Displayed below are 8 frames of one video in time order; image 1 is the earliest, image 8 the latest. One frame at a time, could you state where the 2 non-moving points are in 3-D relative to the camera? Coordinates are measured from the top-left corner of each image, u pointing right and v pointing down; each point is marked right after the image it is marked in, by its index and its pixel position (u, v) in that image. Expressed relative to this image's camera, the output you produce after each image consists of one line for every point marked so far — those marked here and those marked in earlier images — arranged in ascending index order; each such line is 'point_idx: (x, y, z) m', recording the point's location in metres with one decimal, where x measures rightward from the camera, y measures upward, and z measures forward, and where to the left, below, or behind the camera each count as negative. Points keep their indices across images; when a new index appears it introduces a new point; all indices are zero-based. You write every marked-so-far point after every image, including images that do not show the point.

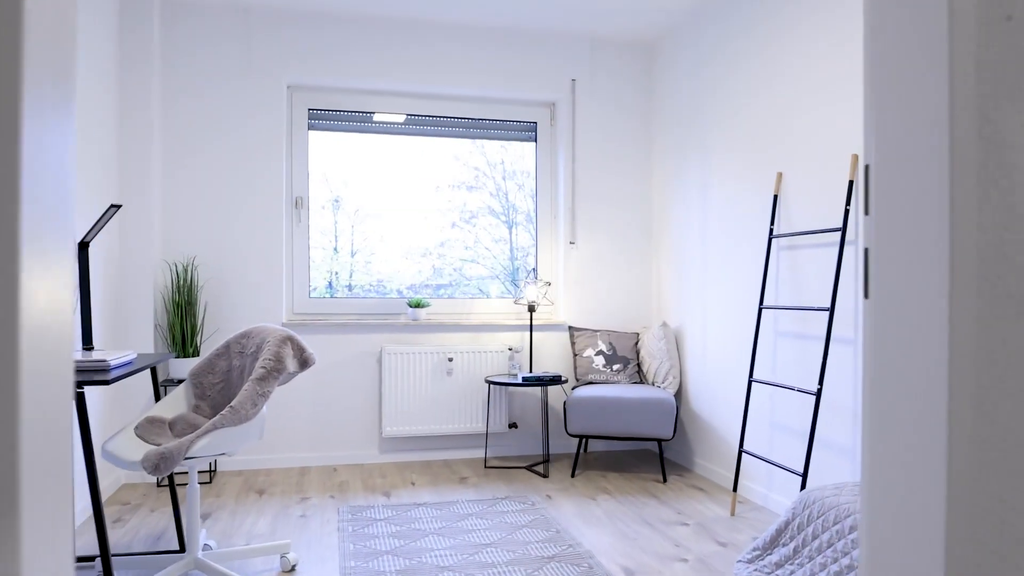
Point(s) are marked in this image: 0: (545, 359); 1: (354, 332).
0: (+0.2, -0.4, +4.2) m
1: (-0.8, -0.2, +3.9) m
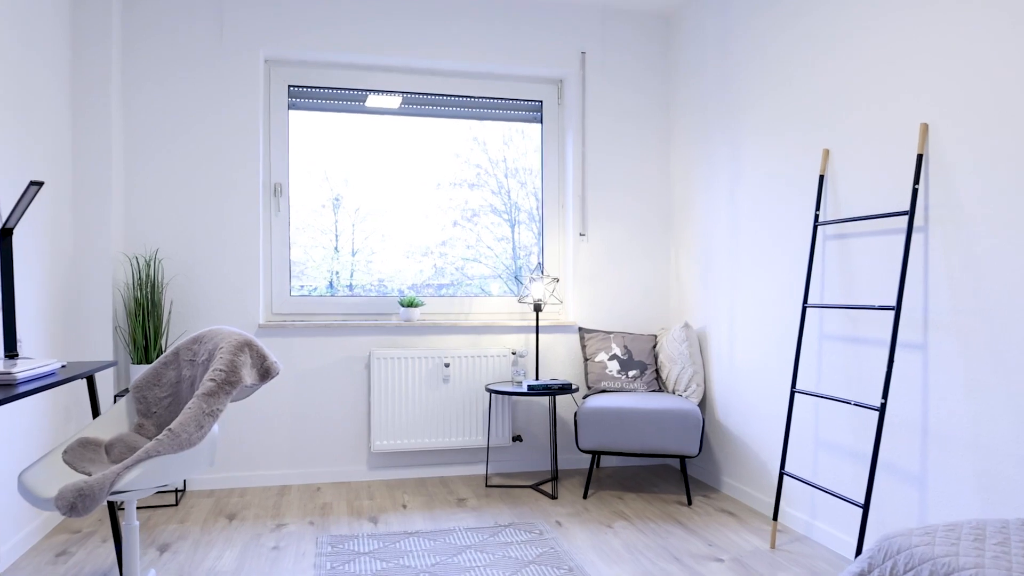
0: (+0.2, -0.4, +3.7) m
1: (-0.8, -0.2, +3.5) m
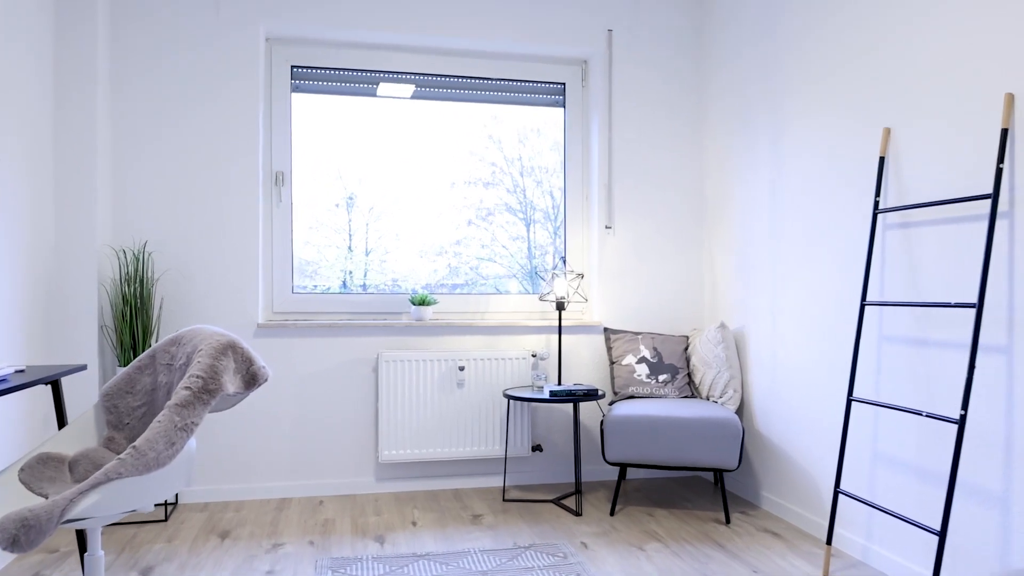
0: (+0.3, -0.3, +3.5) m
1: (-0.7, -0.2, +3.3) m
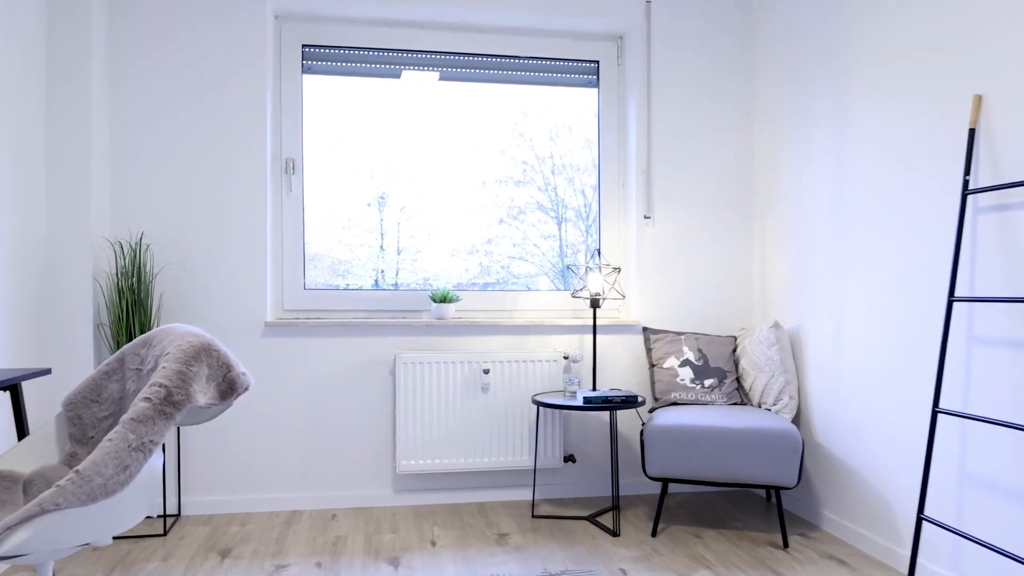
0: (+0.4, -0.3, +3.2) m
1: (-0.6, -0.2, +3.0) m
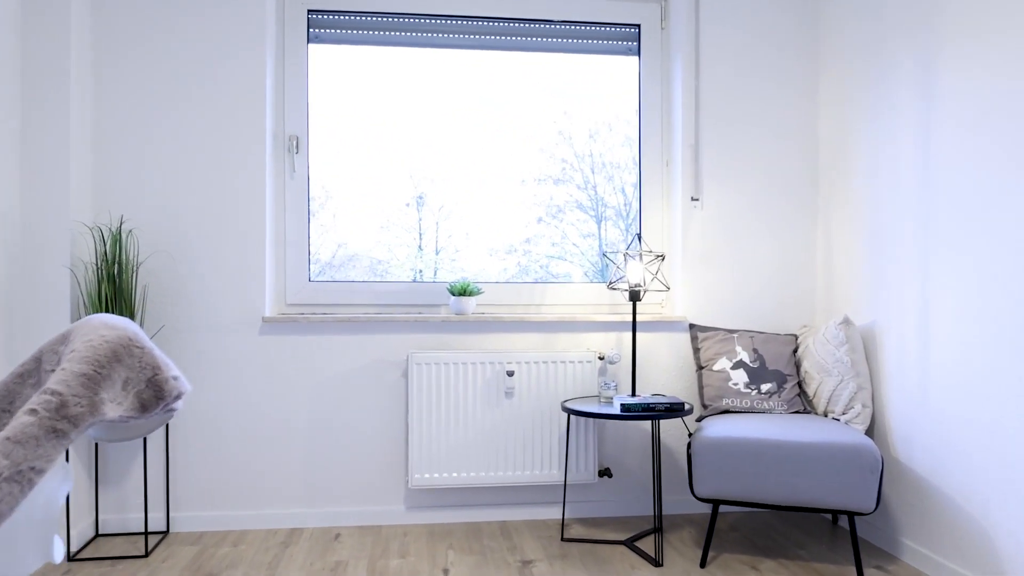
0: (+0.5, -0.3, +2.8) m
1: (-0.5, -0.1, +2.7) m
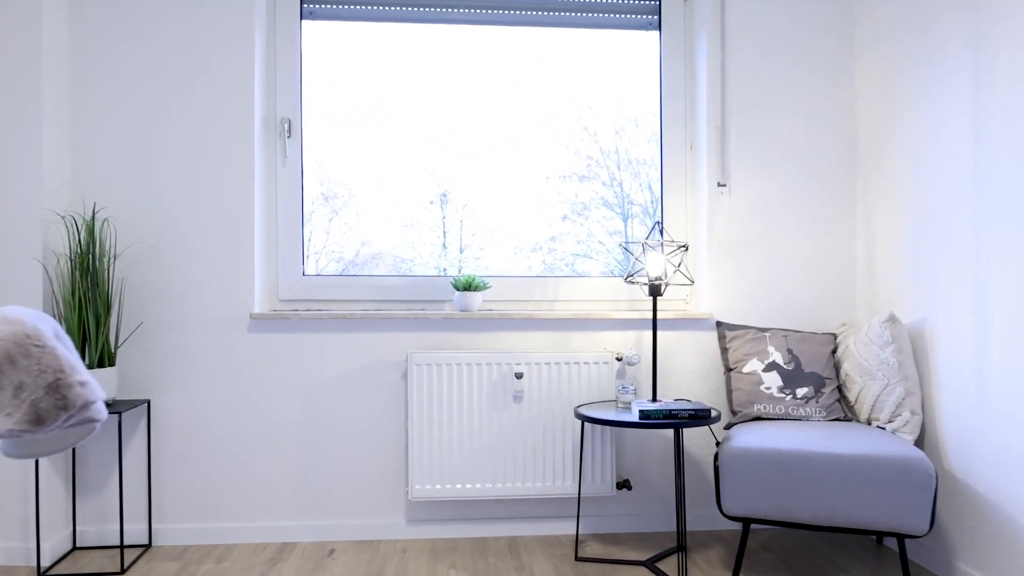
0: (+0.5, -0.3, +2.6) m
1: (-0.5, -0.1, +2.5) m
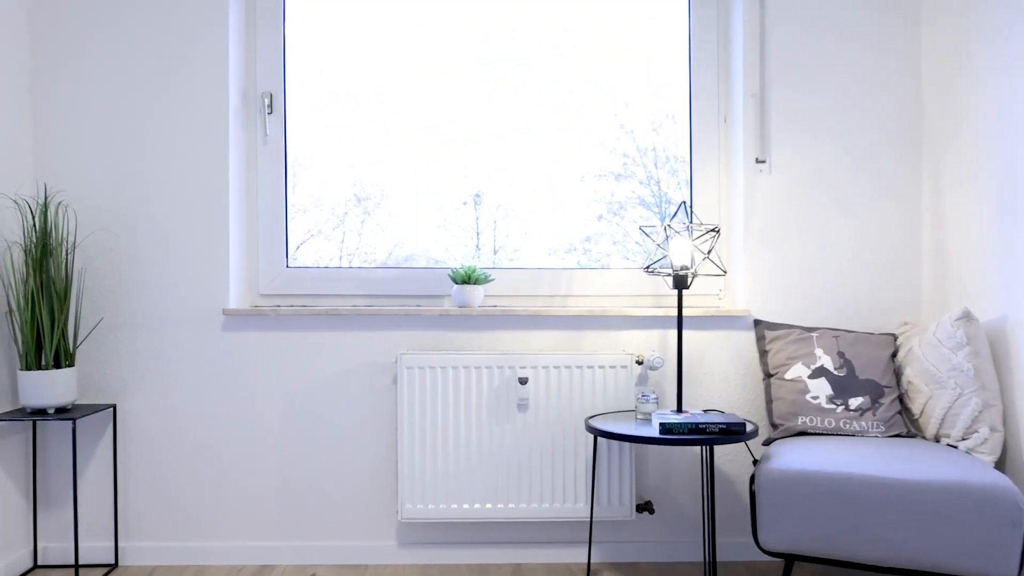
0: (+0.6, -0.3, +2.2) m
1: (-0.4, -0.1, +2.2) m
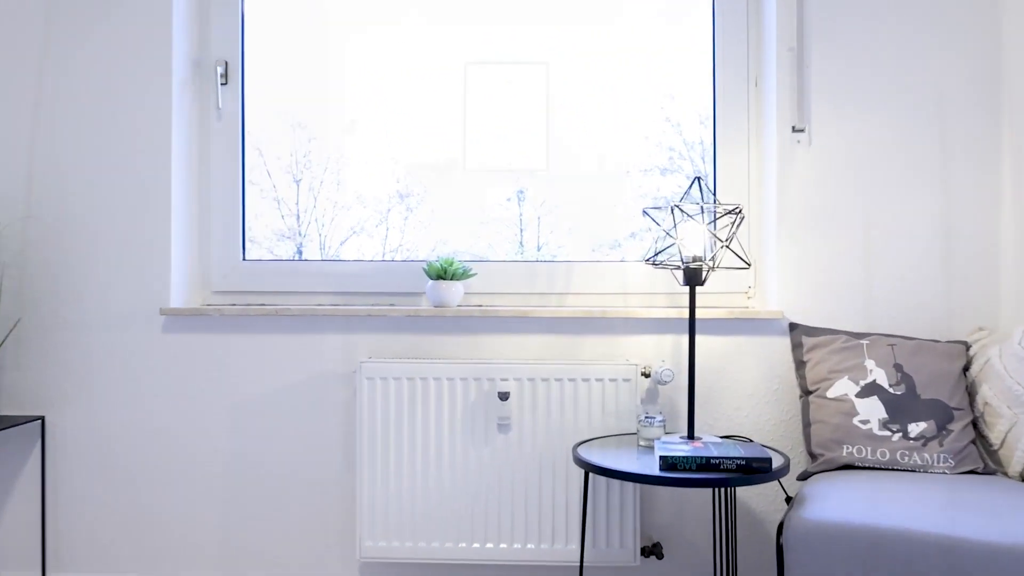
0: (+0.5, -0.3, +1.8) m
1: (-0.5, -0.1, +1.9) m
